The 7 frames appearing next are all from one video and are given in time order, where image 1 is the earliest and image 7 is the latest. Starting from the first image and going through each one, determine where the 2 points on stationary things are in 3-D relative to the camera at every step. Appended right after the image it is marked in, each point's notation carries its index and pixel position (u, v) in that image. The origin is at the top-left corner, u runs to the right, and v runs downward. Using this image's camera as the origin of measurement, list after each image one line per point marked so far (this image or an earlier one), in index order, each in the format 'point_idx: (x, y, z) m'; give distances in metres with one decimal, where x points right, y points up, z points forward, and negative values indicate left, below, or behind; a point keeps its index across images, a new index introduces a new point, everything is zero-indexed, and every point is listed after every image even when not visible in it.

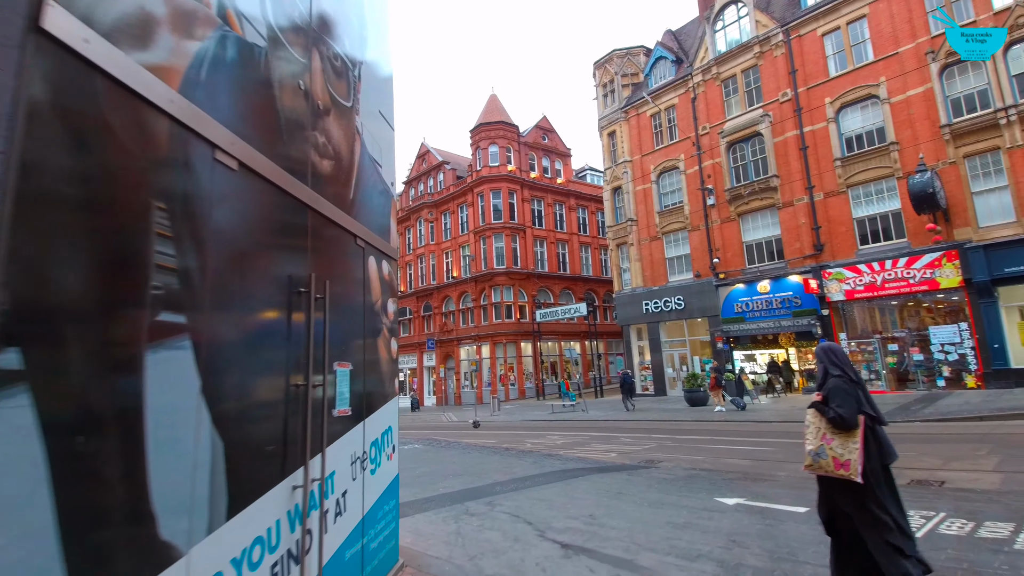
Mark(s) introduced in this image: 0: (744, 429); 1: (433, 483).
0: (+6.6, -4.1, +15.5) m
1: (-1.3, -3.2, +8.8) m
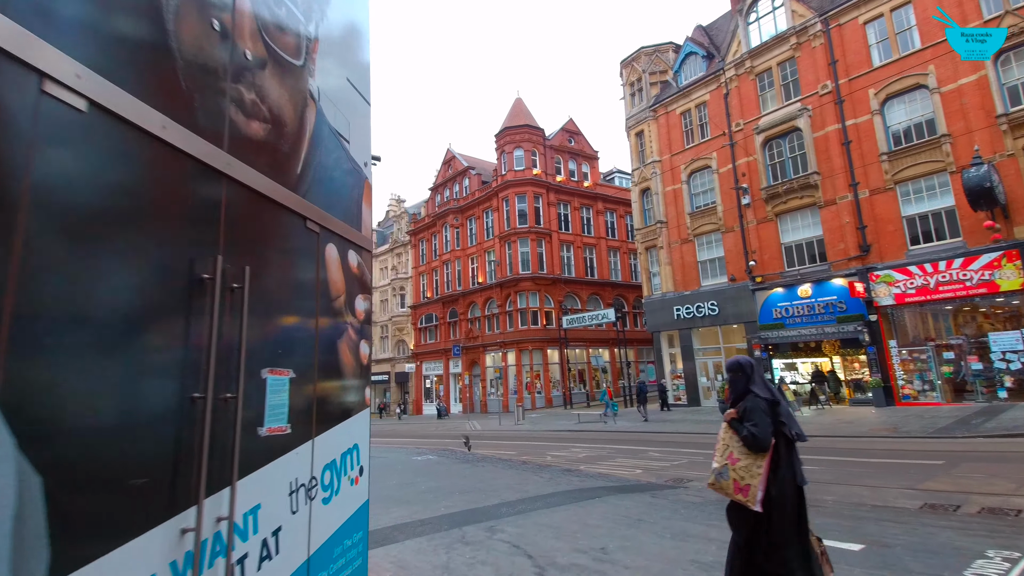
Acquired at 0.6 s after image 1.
0: (+7.1, -4.1, +14.3) m
1: (-1.1, -3.2, +8.1) m
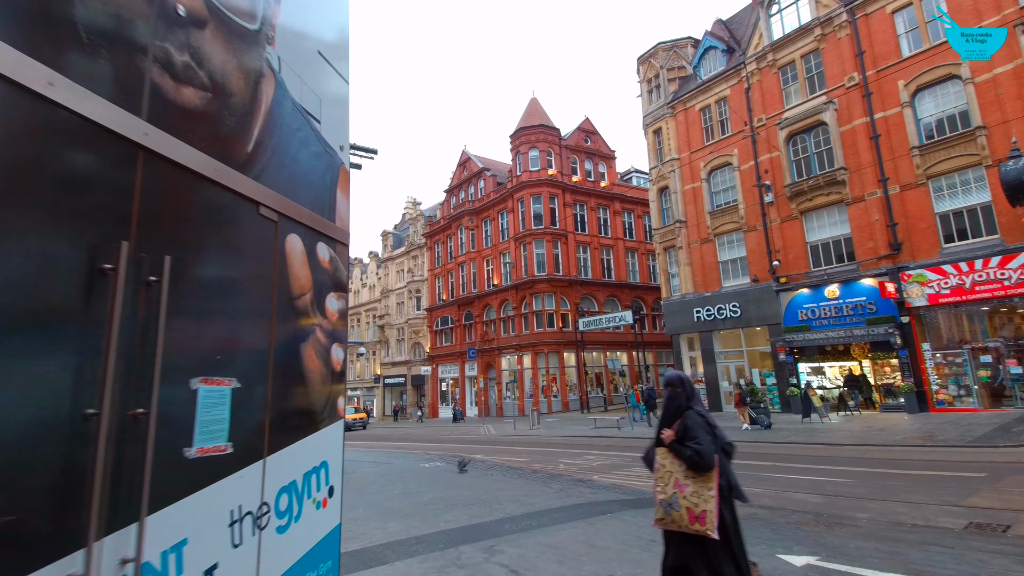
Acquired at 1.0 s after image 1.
0: (+7.4, -4.1, +13.5) m
1: (-1.1, -3.2, +7.6) m
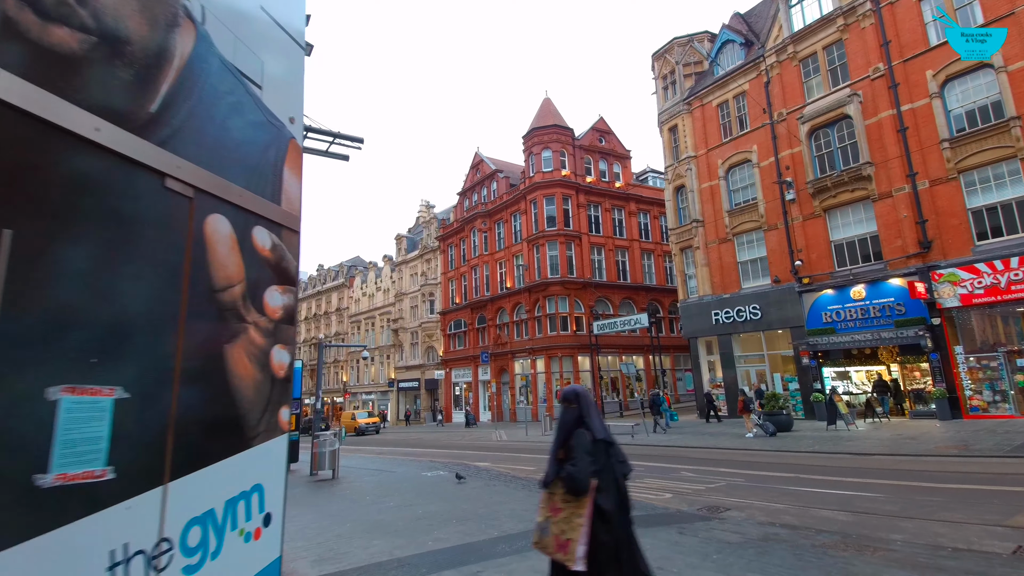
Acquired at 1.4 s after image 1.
0: (+7.6, -4.1, +12.7) m
1: (-1.1, -3.2, +7.0) m
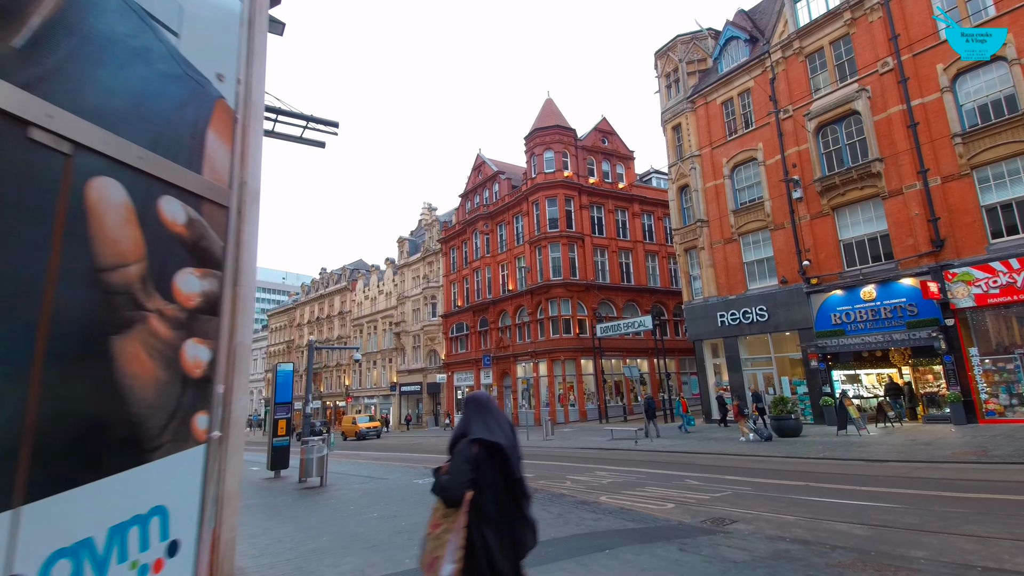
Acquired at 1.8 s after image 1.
0: (+7.5, -4.1, +12.0) m
1: (-1.3, -3.1, +6.5) m
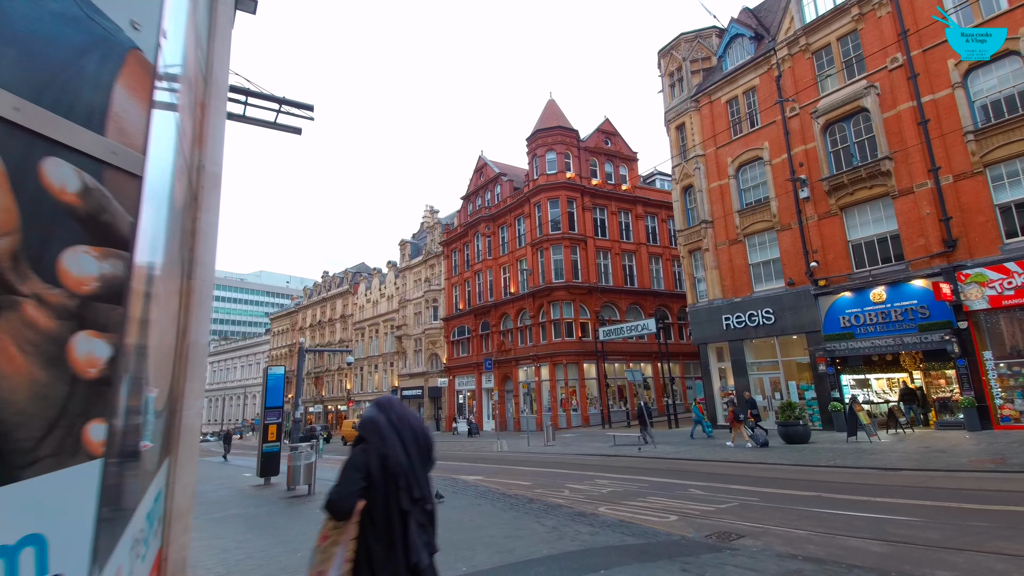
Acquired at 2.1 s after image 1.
0: (+7.4, -4.1, +11.5) m
1: (-1.4, -3.1, +6.0) m
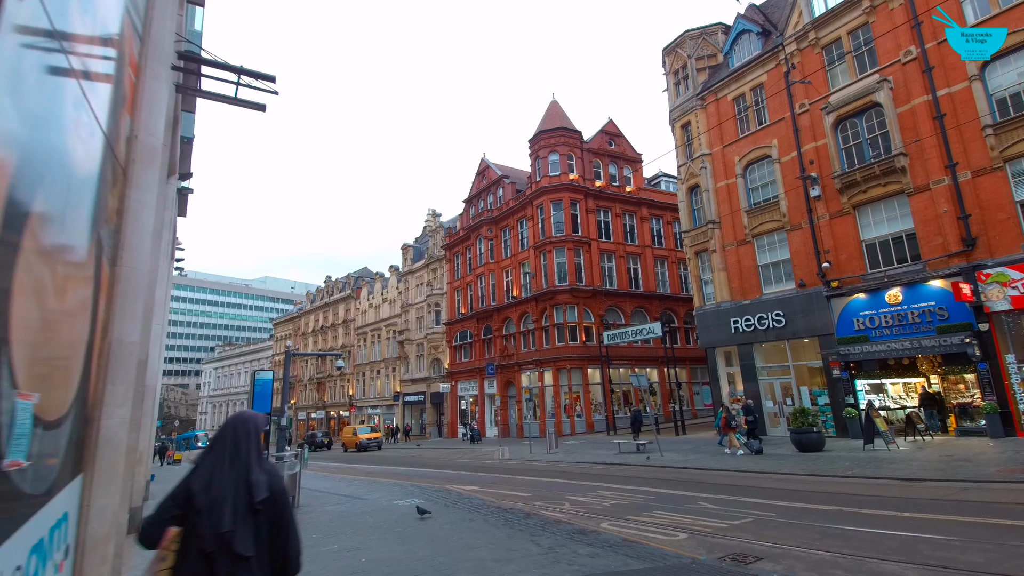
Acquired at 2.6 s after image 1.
0: (+7.3, -4.0, +10.7) m
1: (-1.5, -3.0, +5.3) m
